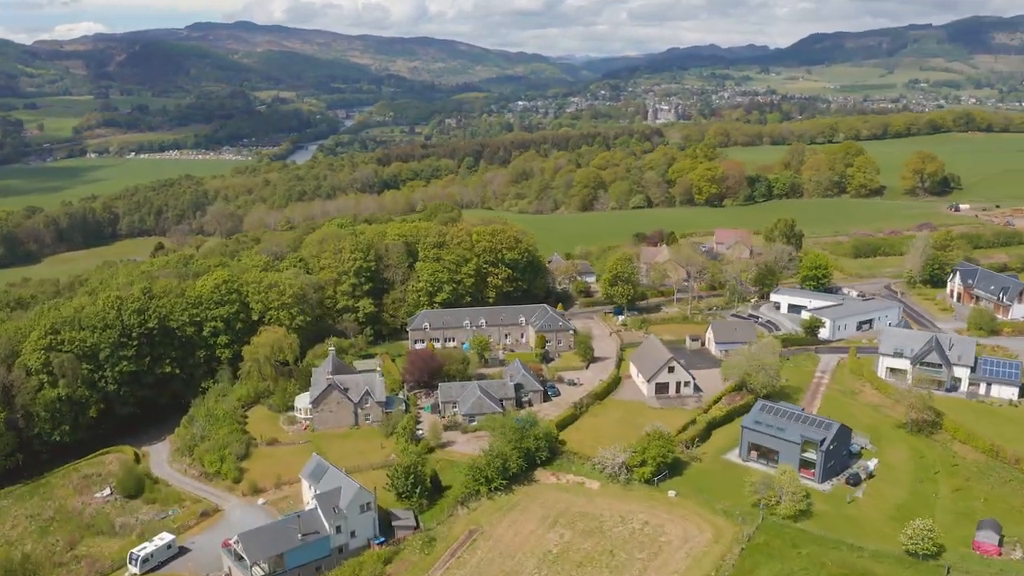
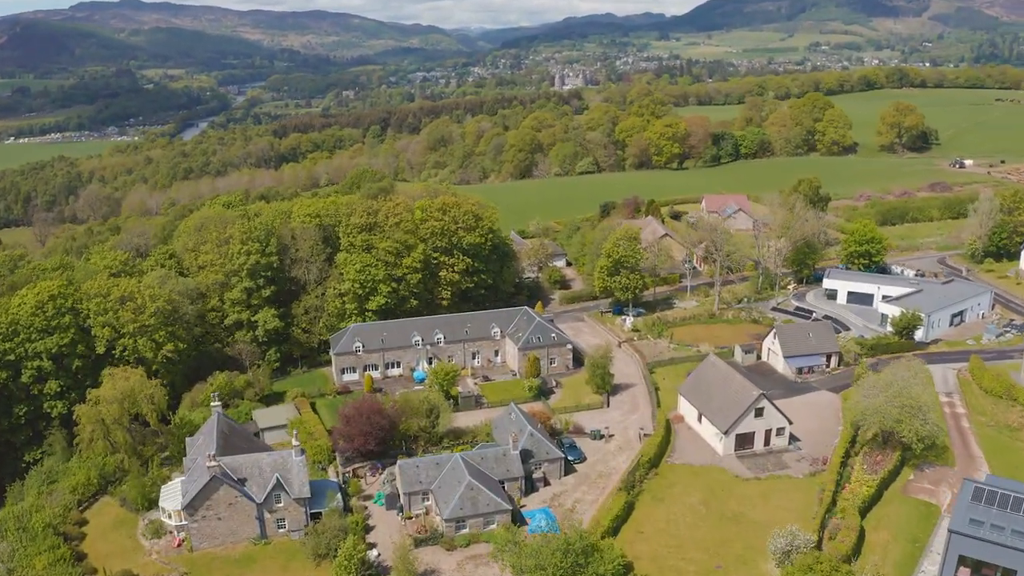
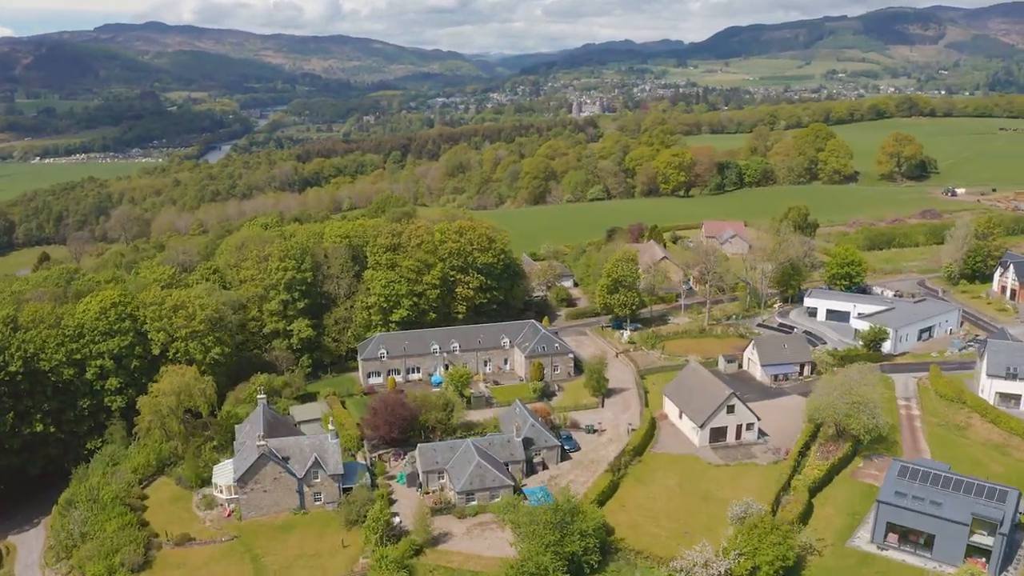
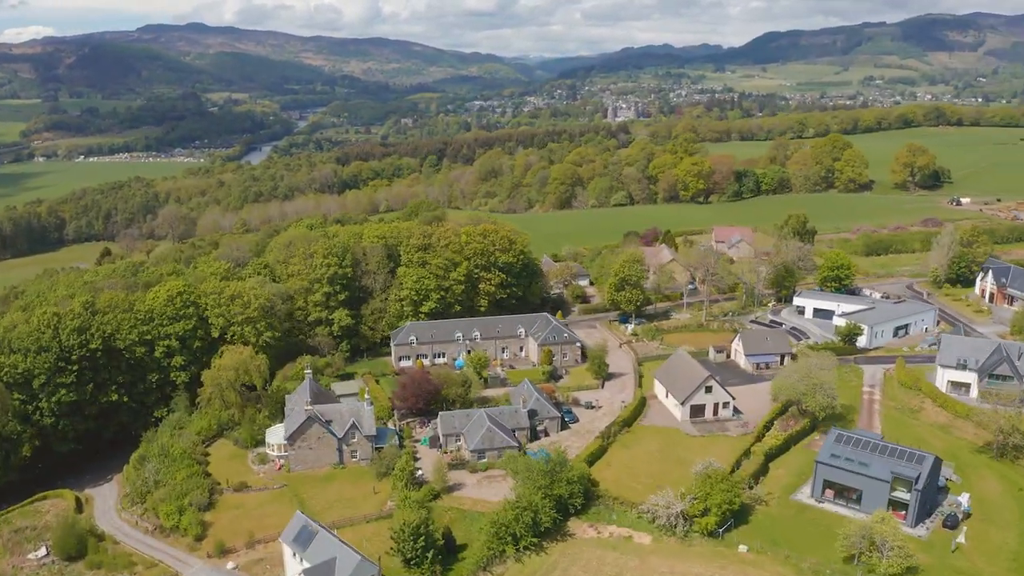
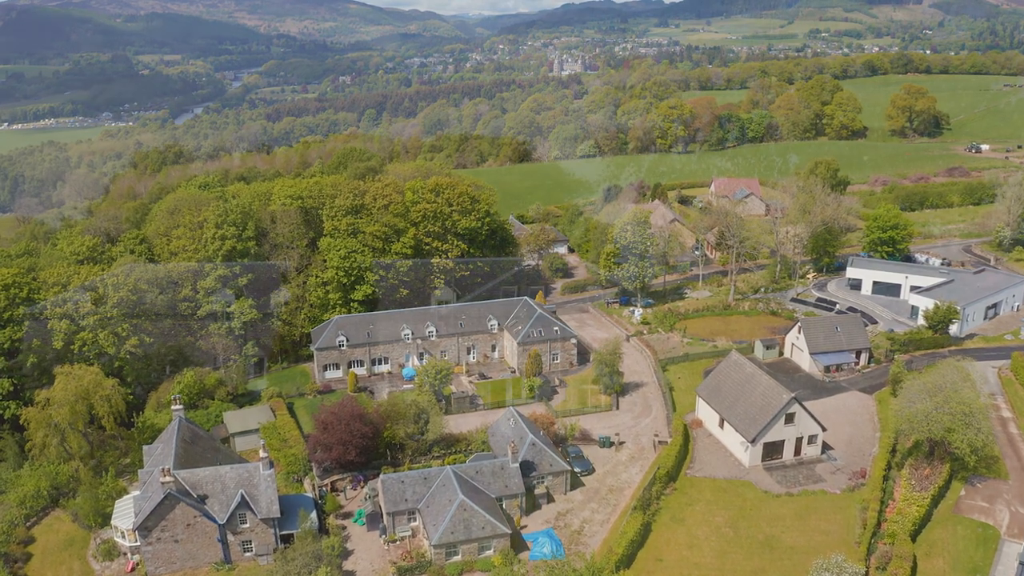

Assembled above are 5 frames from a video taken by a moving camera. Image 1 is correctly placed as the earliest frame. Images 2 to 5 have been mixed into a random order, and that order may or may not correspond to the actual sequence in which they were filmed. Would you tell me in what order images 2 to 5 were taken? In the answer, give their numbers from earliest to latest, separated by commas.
4, 3, 2, 5
